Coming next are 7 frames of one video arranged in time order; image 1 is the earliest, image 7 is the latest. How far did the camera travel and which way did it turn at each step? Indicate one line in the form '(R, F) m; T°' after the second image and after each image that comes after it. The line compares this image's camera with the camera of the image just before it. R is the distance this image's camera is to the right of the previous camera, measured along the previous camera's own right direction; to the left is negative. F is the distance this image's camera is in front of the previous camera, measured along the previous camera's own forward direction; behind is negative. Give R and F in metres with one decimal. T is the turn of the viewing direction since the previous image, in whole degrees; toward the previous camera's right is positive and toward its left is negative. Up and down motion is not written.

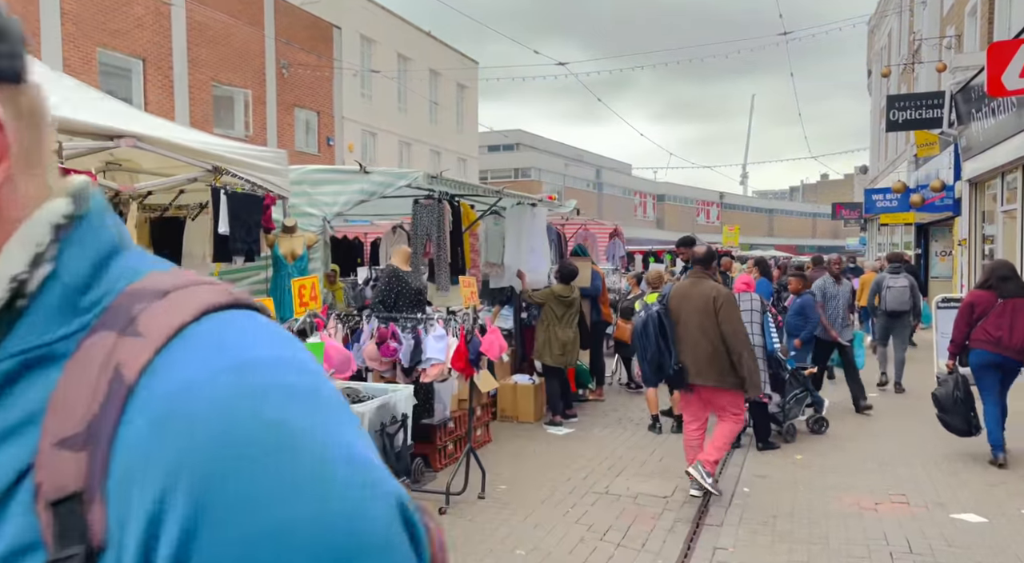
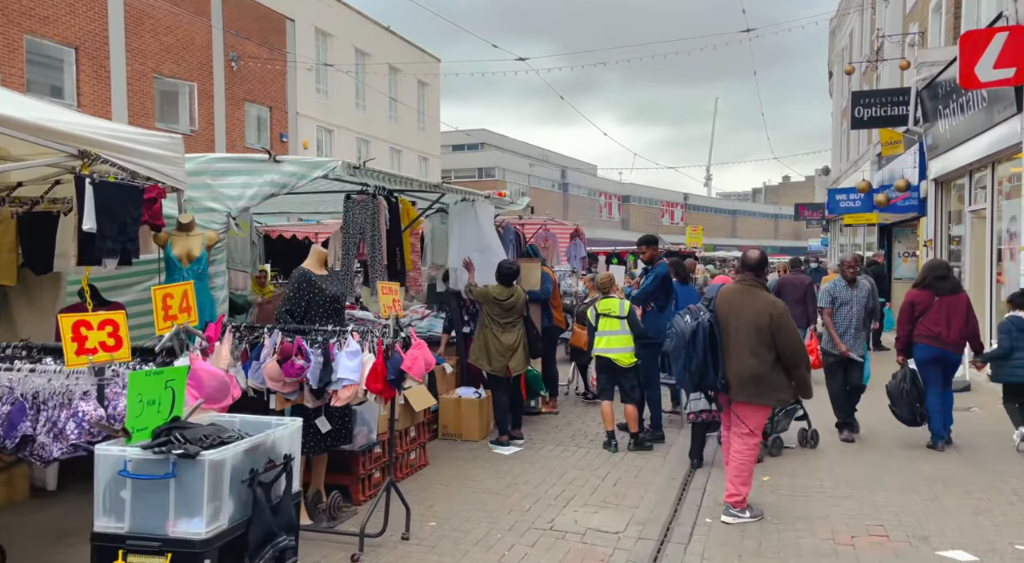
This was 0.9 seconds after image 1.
(+0.2, +0.8) m; +2°
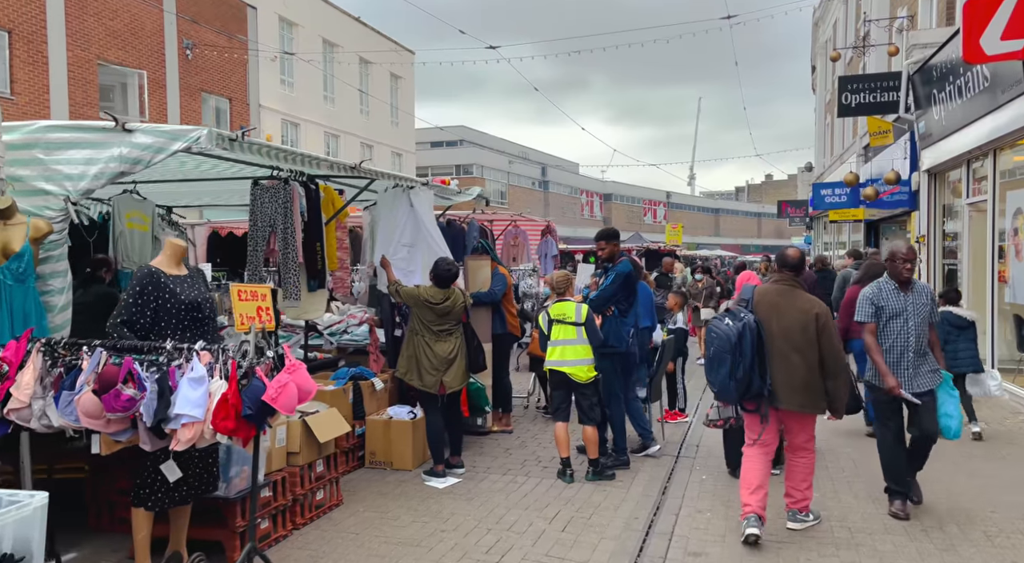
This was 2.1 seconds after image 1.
(+0.4, +1.2) m; +1°
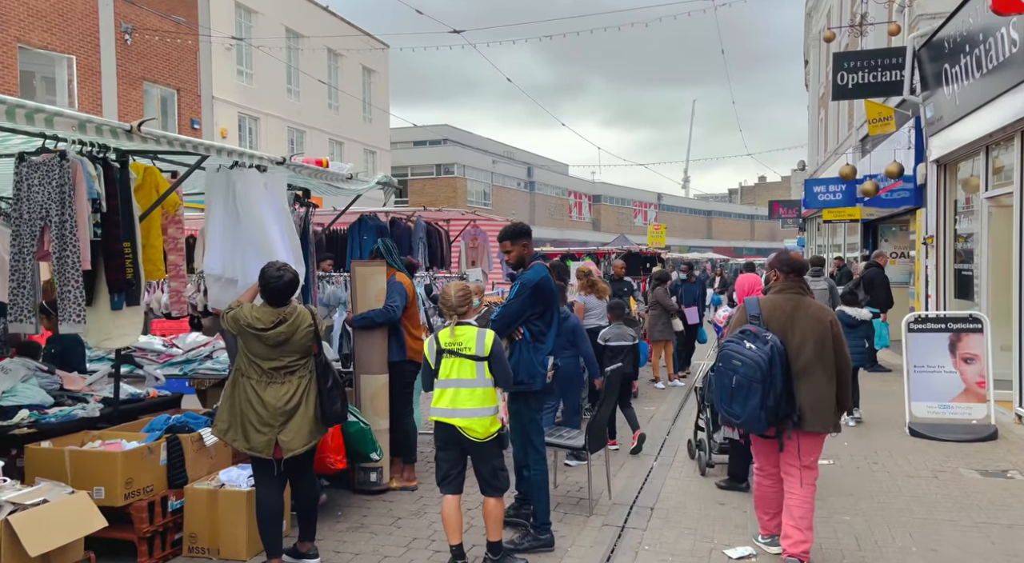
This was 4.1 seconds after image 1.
(+0.7, +1.9) m; 0°
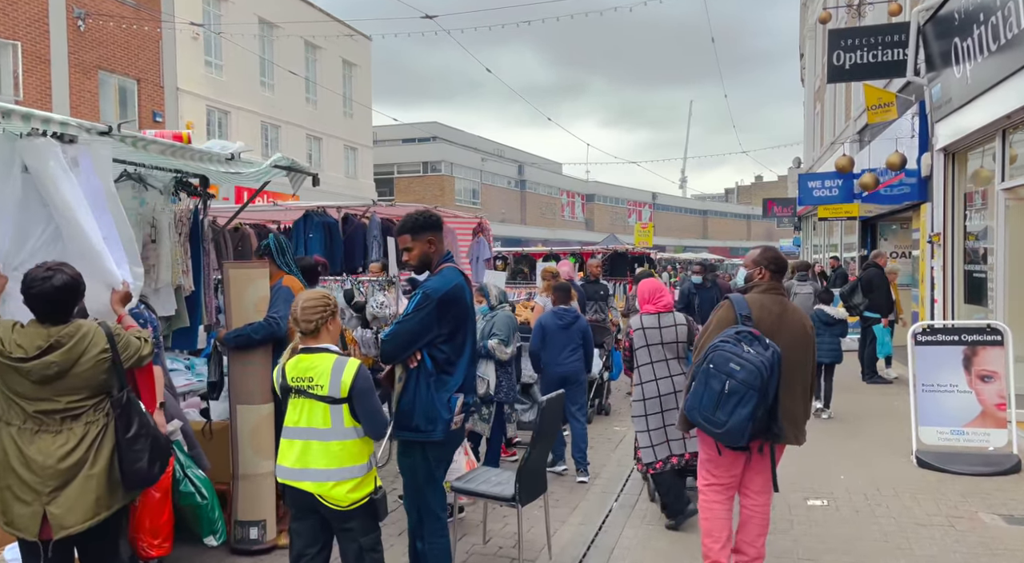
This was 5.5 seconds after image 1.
(+0.5, +1.3) m; 0°
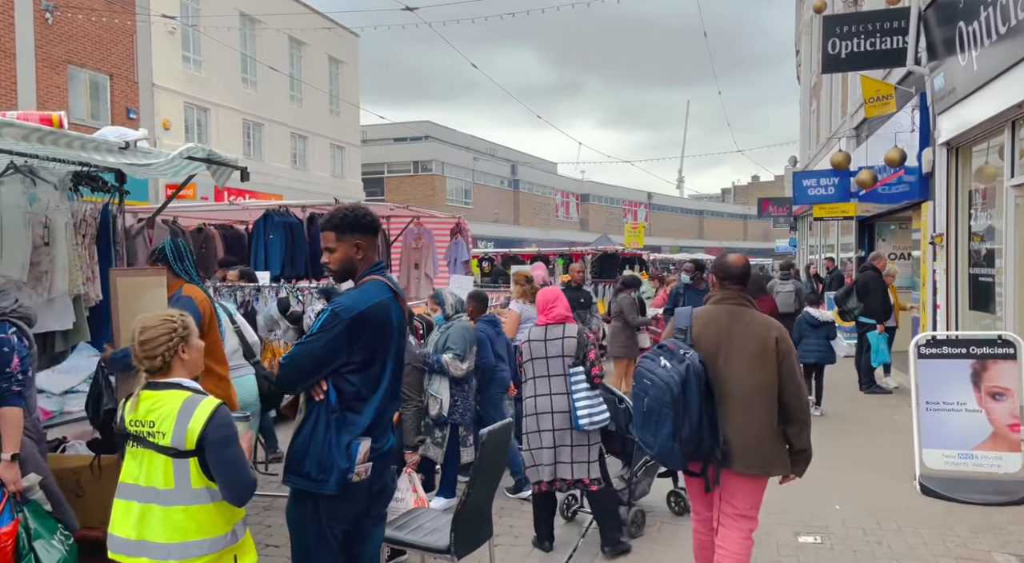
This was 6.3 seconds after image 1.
(+0.3, +0.8) m; 0°
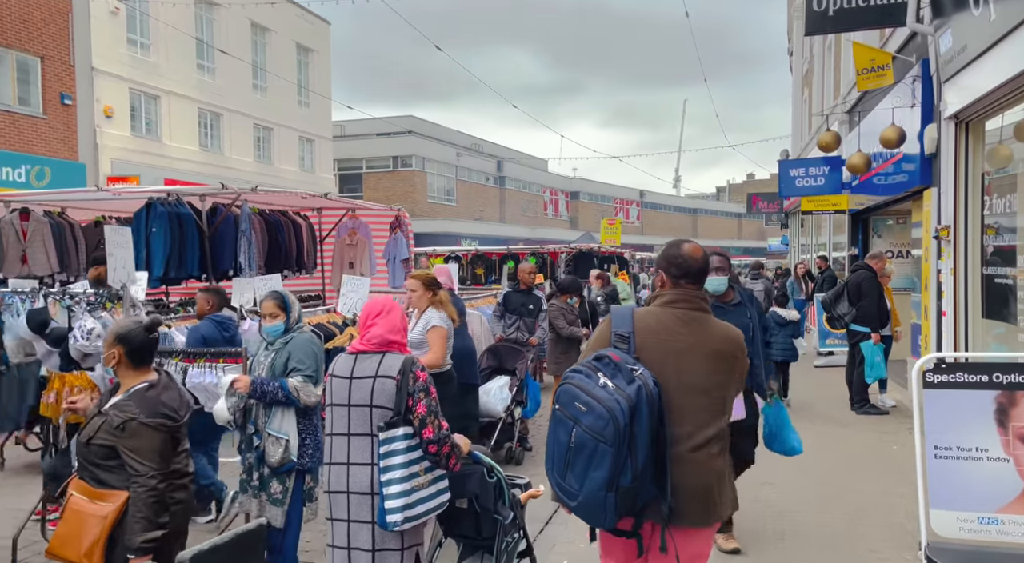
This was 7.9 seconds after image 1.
(+0.7, +1.7) m; 0°
